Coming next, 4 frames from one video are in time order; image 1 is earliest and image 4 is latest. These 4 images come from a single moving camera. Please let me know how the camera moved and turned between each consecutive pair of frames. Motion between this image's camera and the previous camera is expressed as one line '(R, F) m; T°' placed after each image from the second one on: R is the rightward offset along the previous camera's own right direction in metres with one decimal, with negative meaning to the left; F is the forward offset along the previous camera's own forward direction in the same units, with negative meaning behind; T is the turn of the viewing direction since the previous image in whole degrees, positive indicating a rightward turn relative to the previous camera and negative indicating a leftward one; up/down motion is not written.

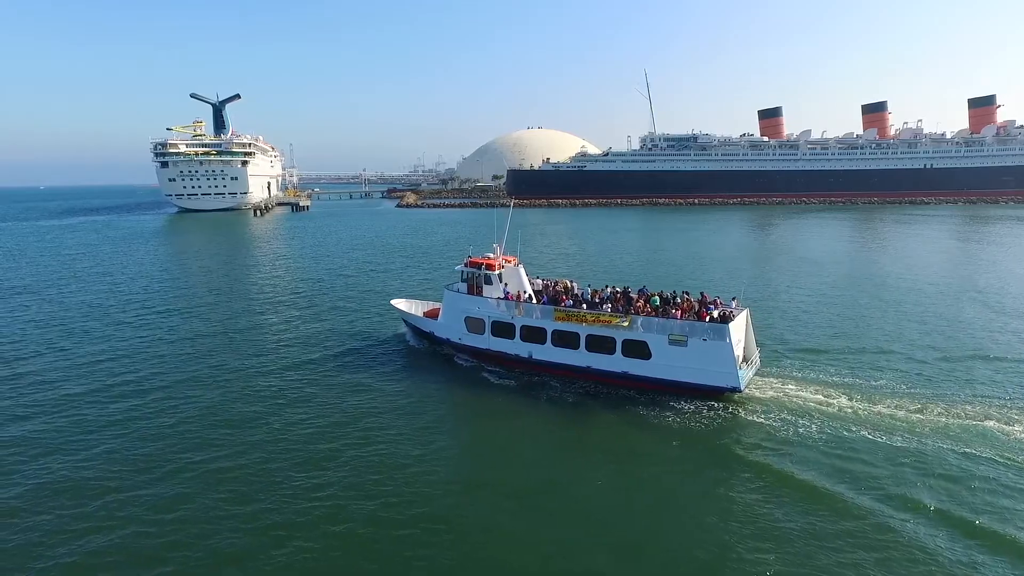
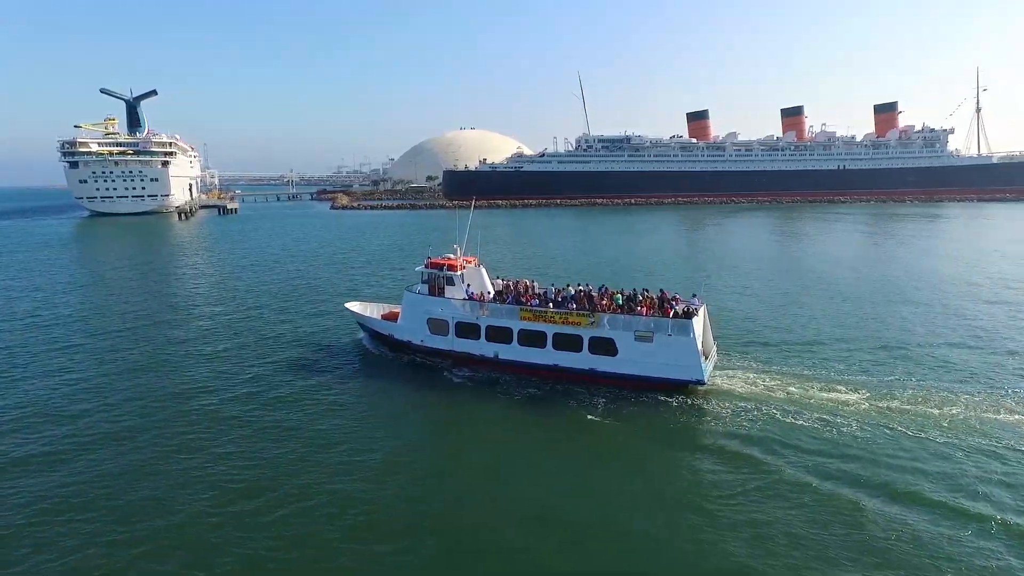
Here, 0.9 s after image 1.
(-0.9, +0.3) m; +7°
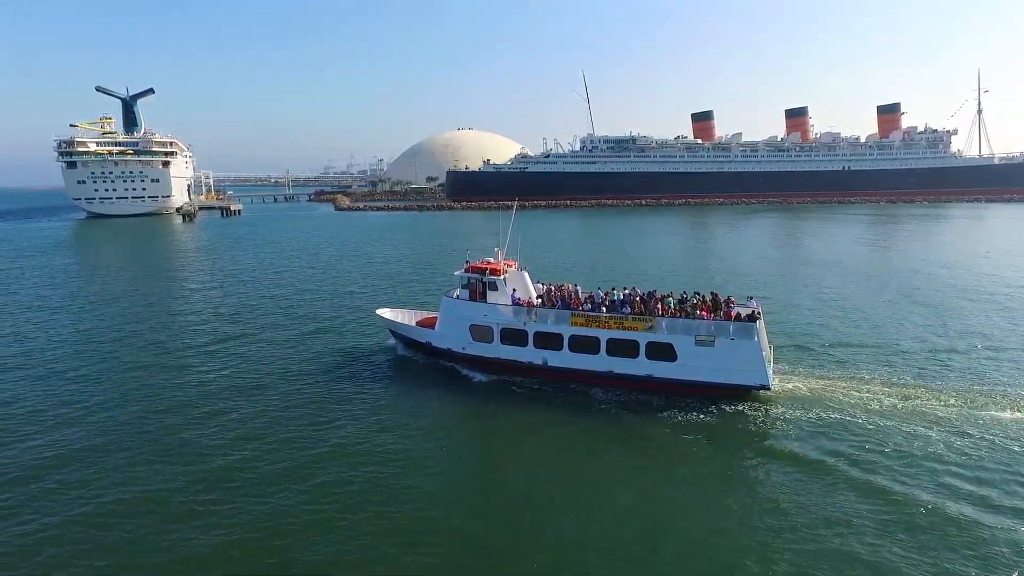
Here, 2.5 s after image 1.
(-1.6, +0.7) m; +1°
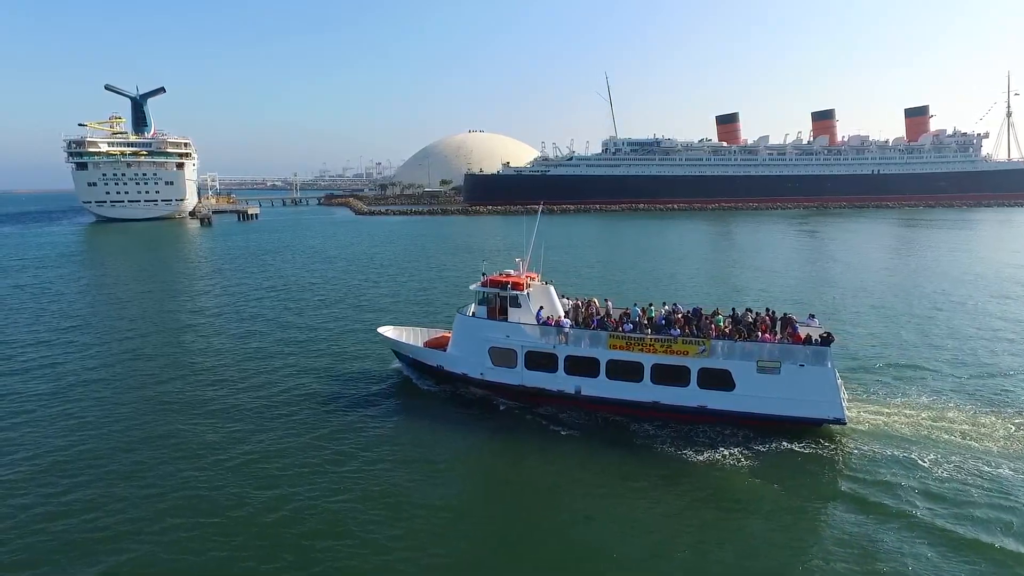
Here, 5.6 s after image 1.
(-2.2, +1.6) m; +1°
